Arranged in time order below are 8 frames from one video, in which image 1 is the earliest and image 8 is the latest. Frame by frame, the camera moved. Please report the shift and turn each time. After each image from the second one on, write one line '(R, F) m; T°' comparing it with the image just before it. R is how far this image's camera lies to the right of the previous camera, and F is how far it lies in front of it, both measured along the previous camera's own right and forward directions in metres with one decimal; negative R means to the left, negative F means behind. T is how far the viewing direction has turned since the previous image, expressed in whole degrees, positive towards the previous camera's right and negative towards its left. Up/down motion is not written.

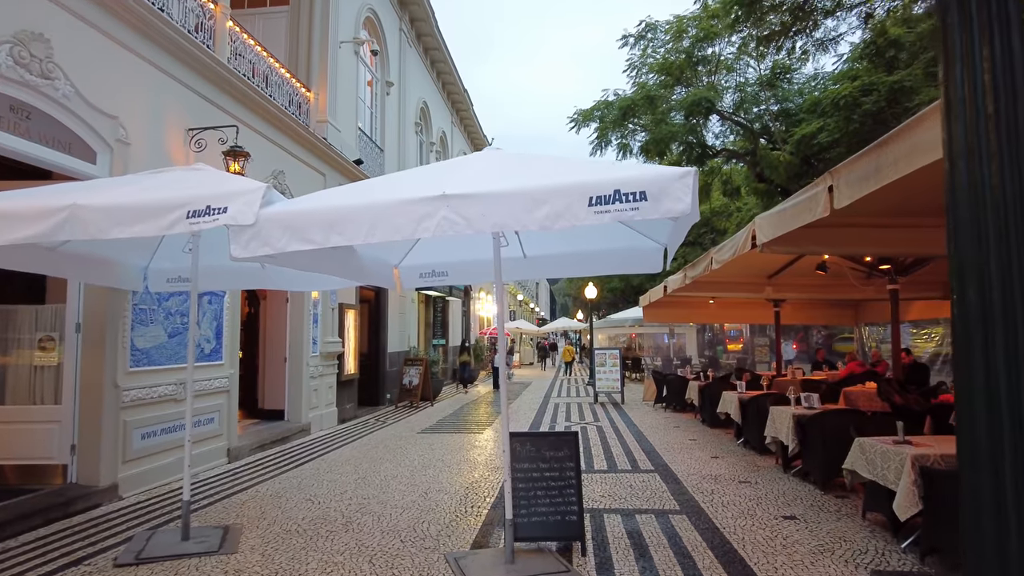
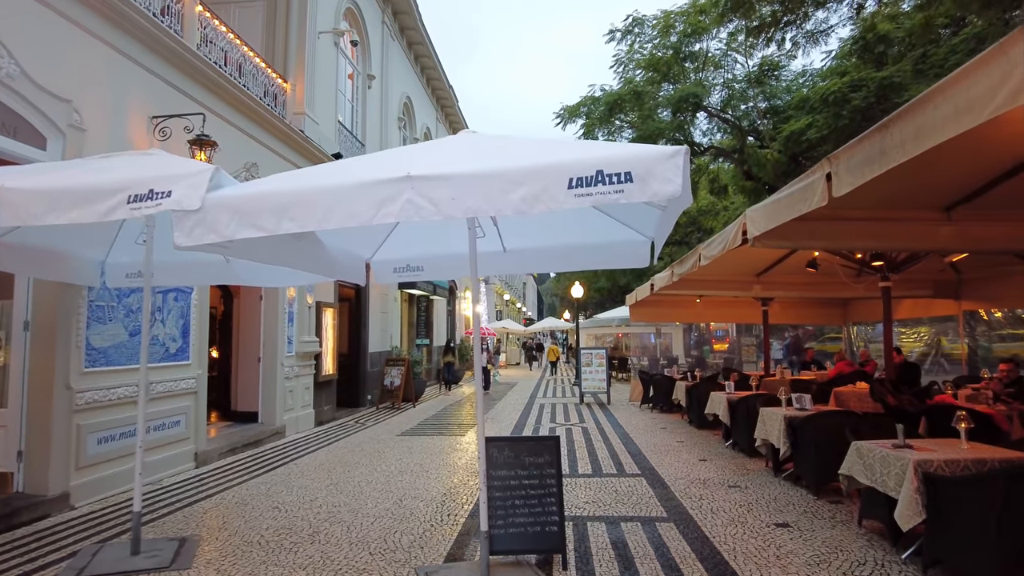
(+0.1, +0.3) m; +1°
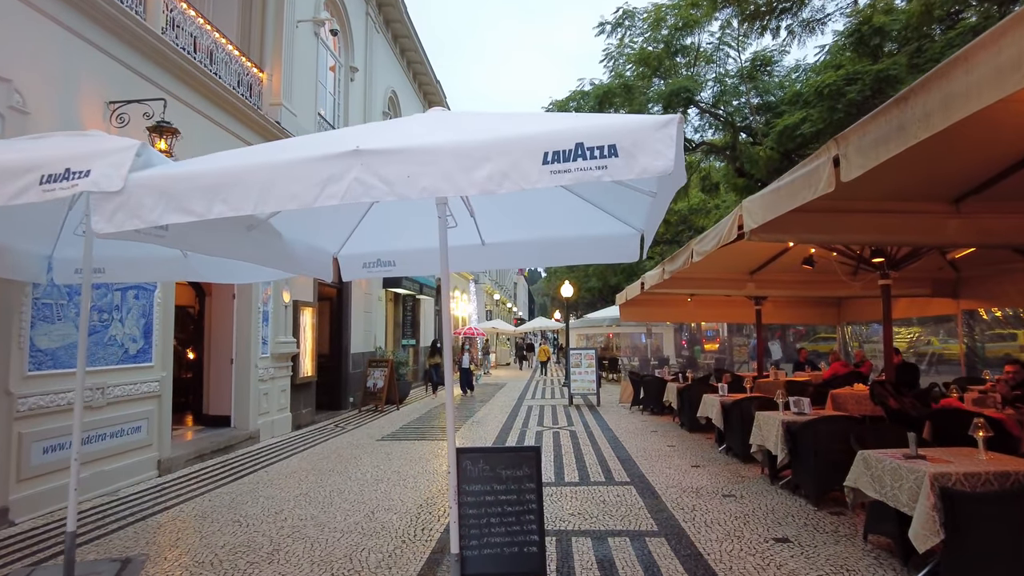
(+0.1, +0.4) m; +1°
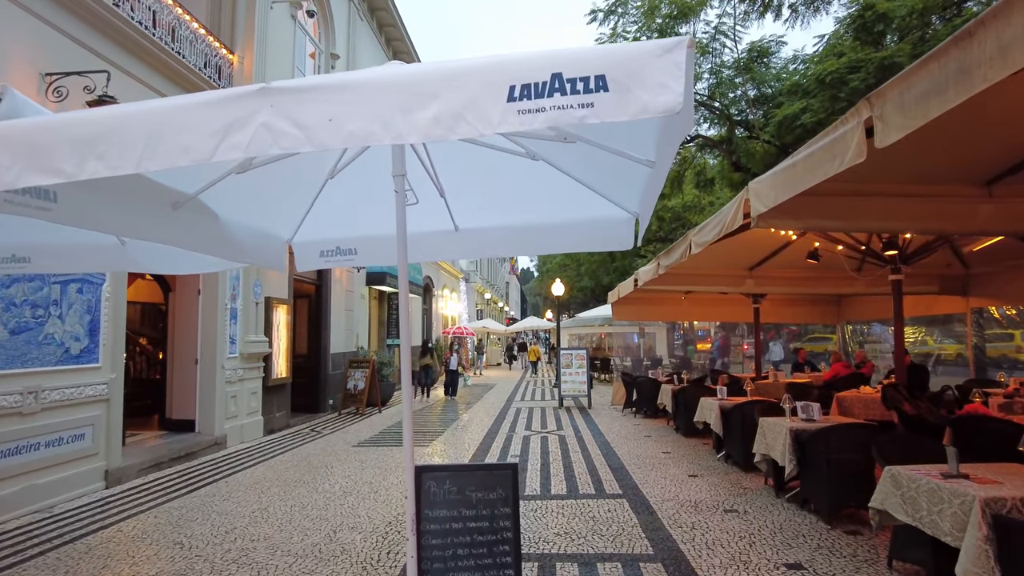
(+0.1, +0.6) m; +1°
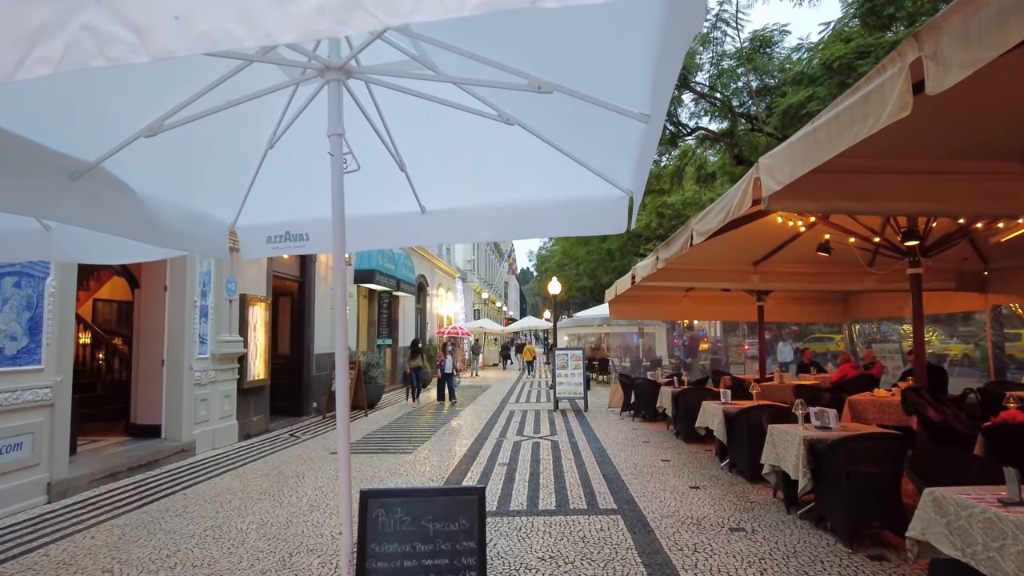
(+0.1, +0.6) m; 0°
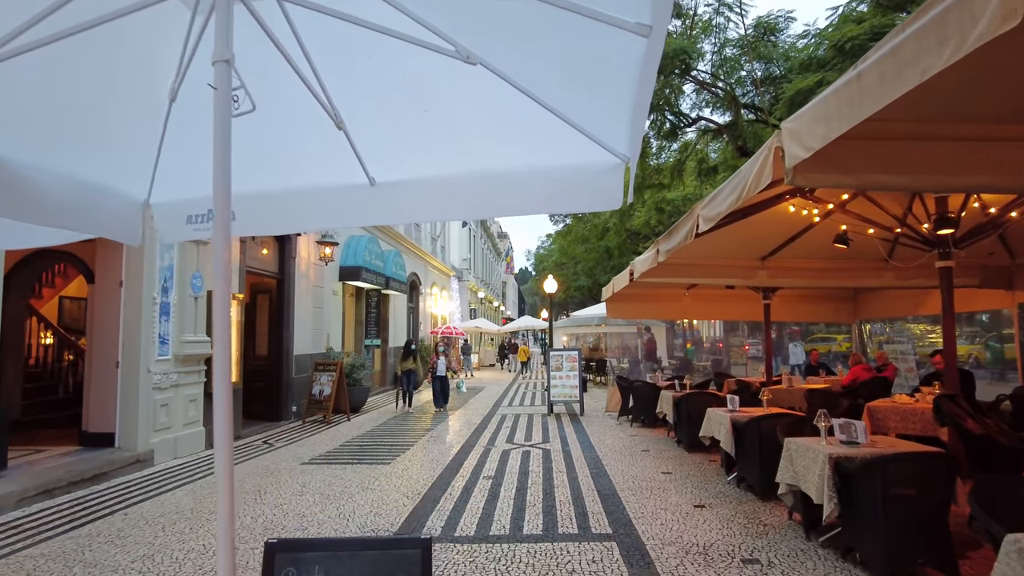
(+0.1, +0.7) m; 0°
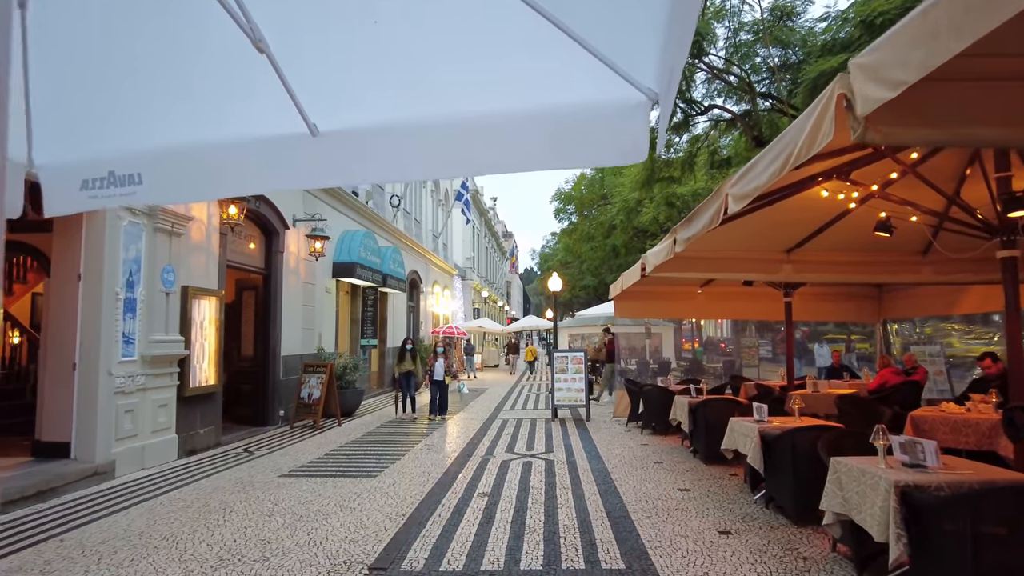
(+0.1, +0.8) m; 0°
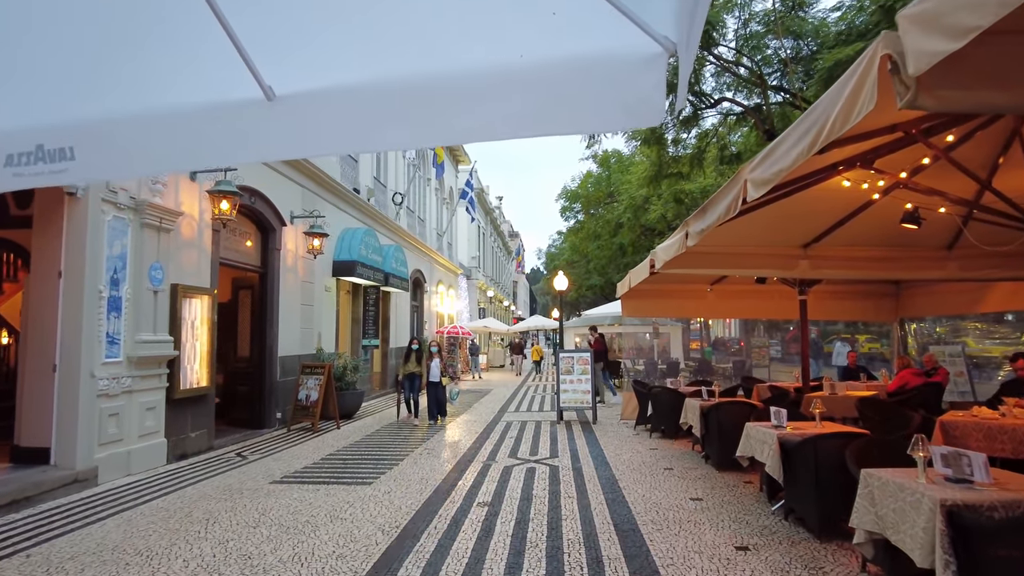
(0.0, +0.4) m; -1°
